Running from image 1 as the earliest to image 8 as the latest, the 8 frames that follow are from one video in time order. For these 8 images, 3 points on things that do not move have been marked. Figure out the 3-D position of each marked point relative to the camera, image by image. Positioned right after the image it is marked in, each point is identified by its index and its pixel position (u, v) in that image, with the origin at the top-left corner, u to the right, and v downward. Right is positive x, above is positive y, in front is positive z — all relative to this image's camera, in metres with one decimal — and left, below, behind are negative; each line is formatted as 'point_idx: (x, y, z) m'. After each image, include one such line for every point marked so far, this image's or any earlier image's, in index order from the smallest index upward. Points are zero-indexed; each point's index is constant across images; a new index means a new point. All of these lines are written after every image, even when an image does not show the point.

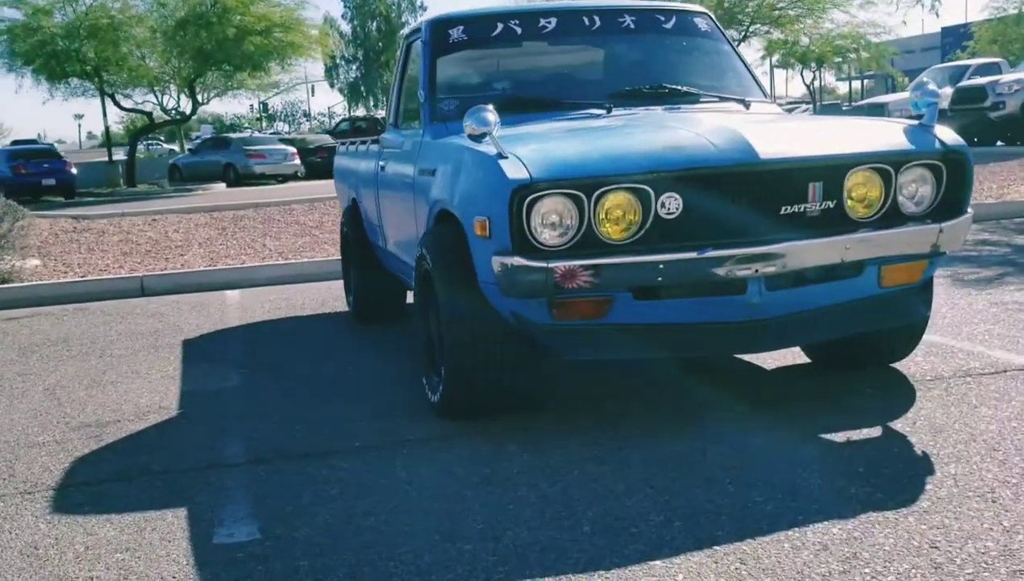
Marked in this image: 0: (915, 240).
0: (+1.5, +0.2, +4.7) m
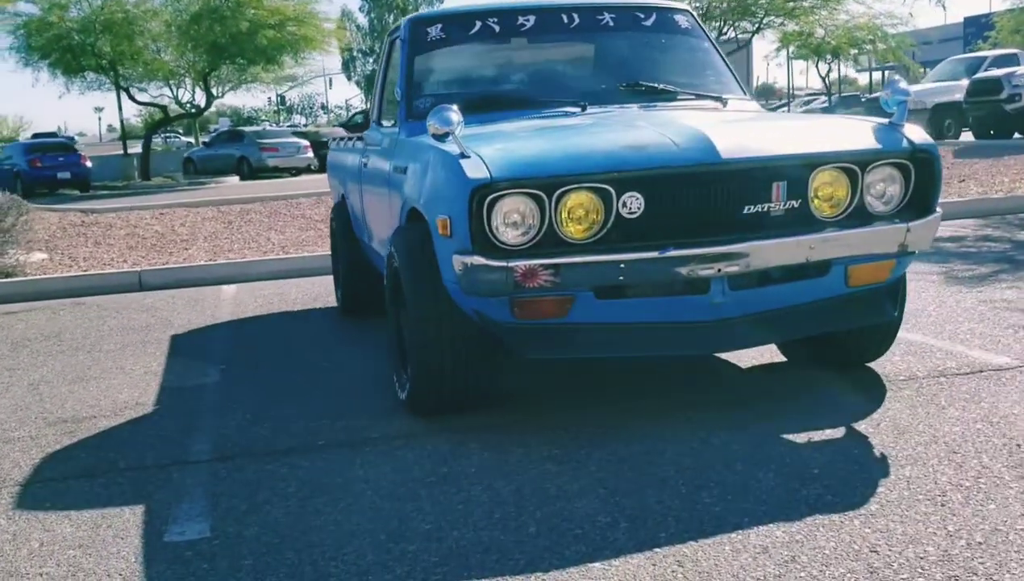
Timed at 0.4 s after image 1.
0: (+1.3, +0.2, +4.6) m
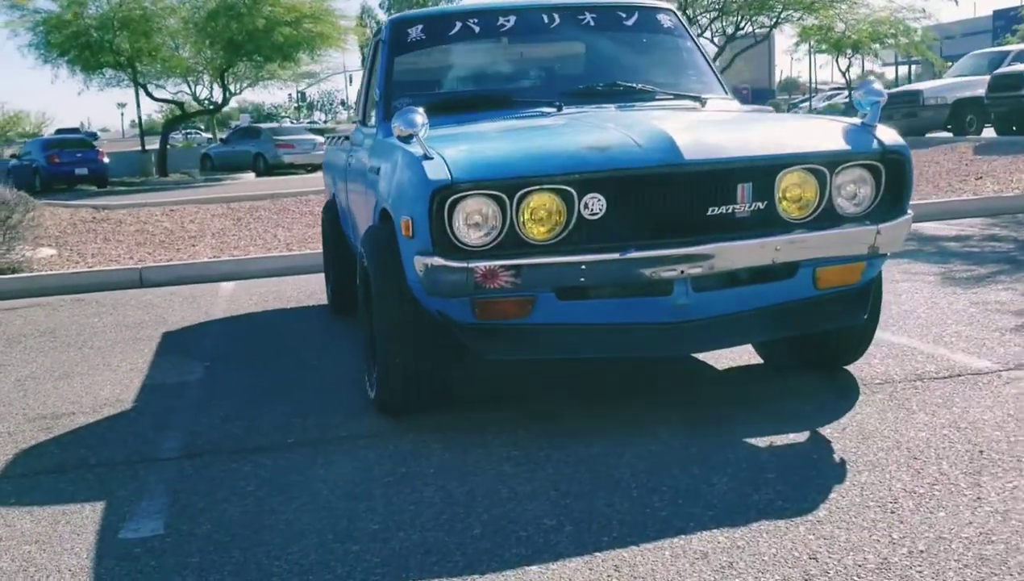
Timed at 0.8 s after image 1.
0: (+1.2, +0.2, +4.6) m
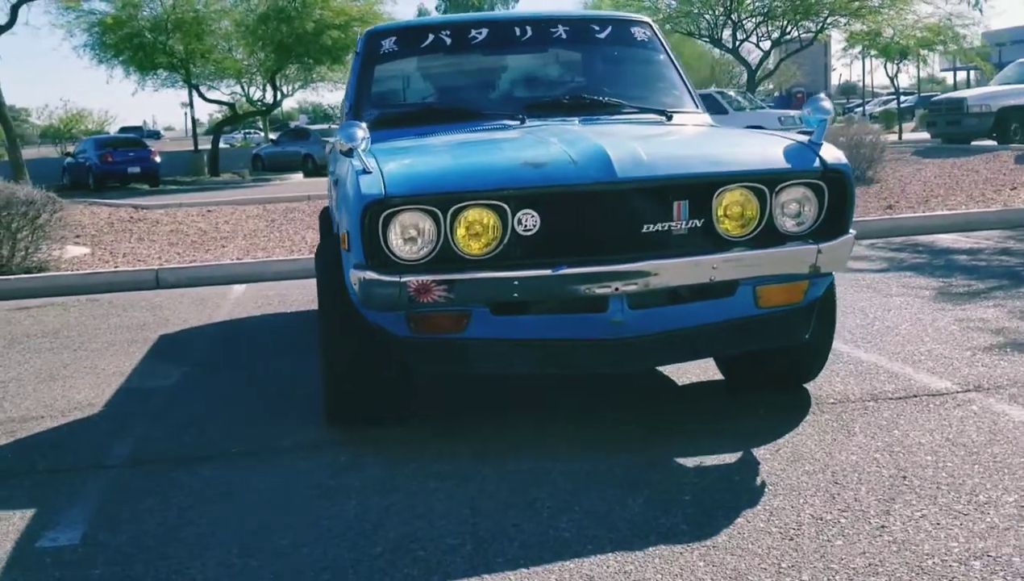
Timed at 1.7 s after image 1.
0: (+1.0, +0.1, +4.5) m
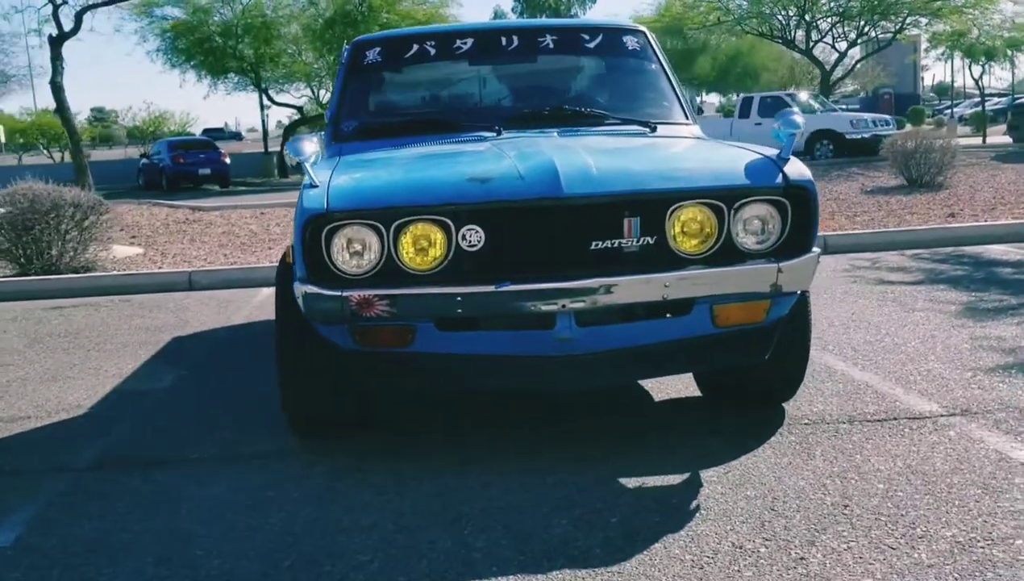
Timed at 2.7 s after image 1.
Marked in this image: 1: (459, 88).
0: (+0.8, 0.0, +4.4) m
1: (-0.2, +0.9, +5.5) m
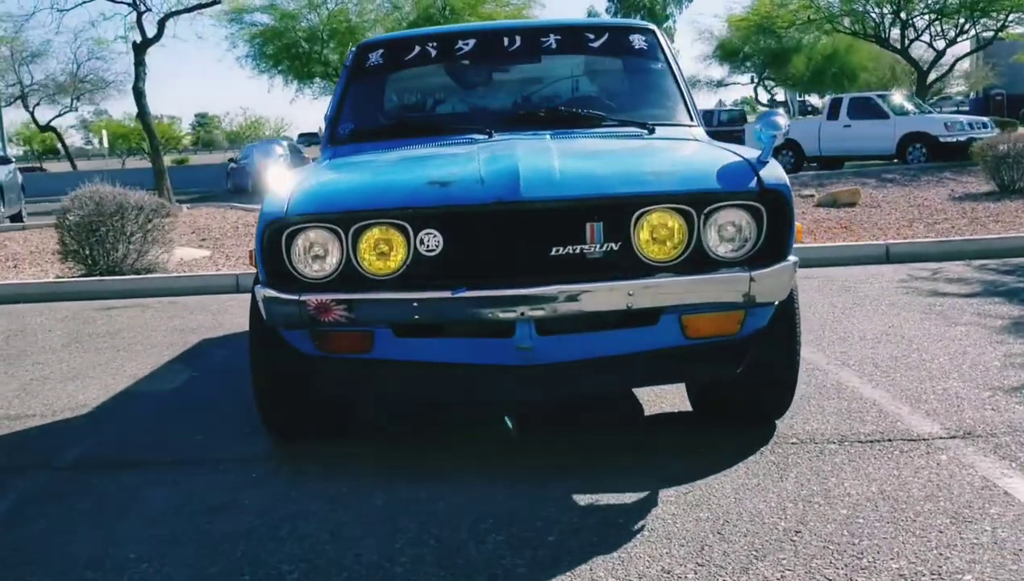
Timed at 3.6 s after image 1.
0: (+0.7, 0.0, +4.1) m
1: (-0.2, +0.9, +5.3) m
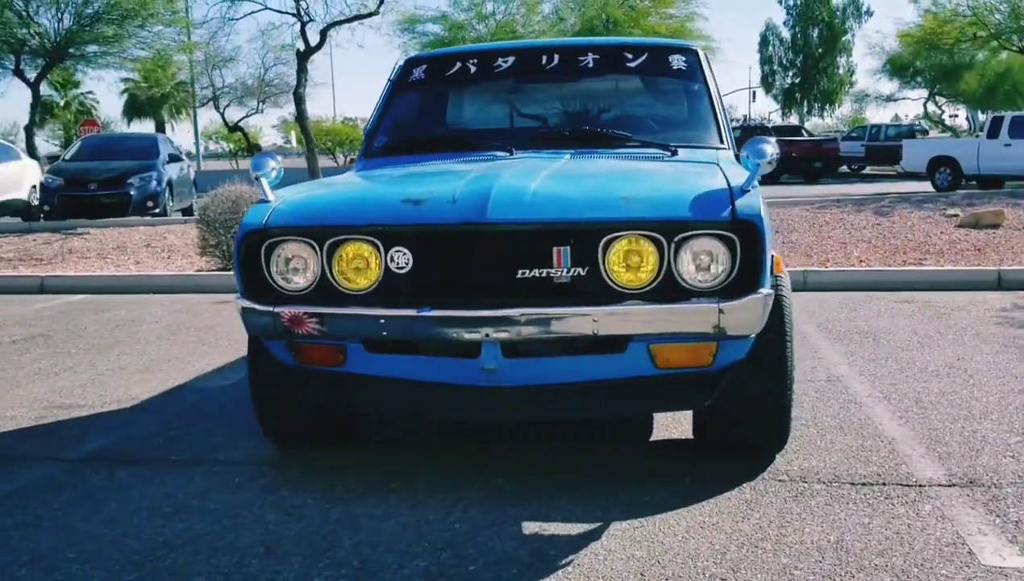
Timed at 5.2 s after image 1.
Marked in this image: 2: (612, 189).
0: (+0.6, -0.1, +4.0) m
1: (-0.1, +0.8, +5.4) m
2: (+0.3, +0.3, +4.2) m
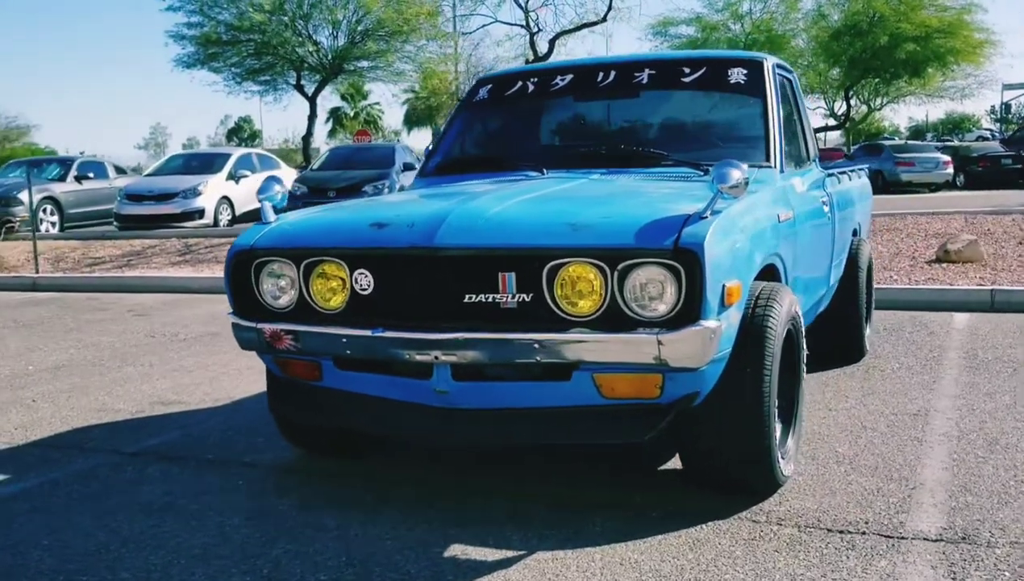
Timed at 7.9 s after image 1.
0: (+0.4, -0.2, +3.9) m
1: (+0.2, +0.7, +5.3) m
2: (+0.2, +0.3, +4.1) m
